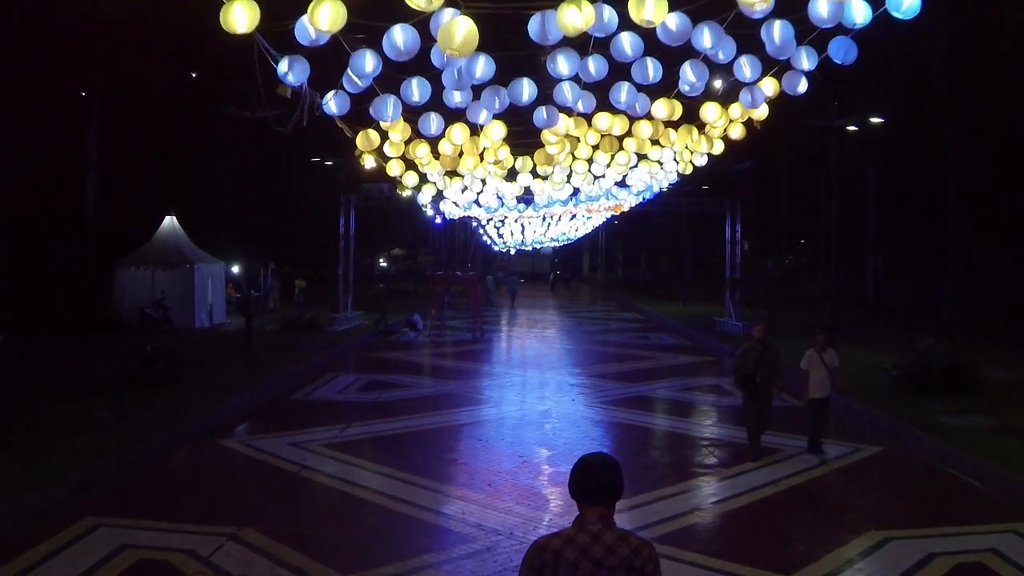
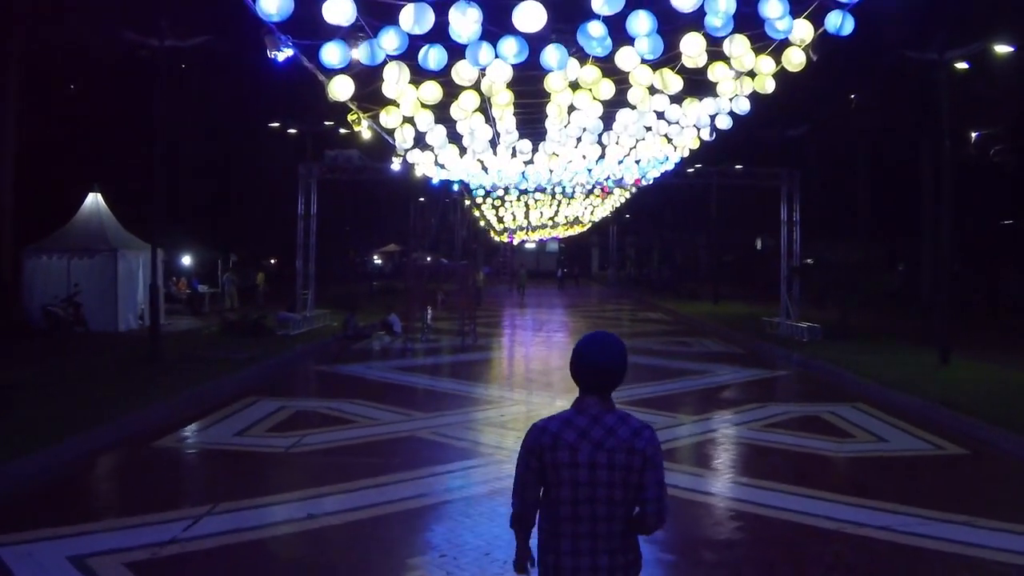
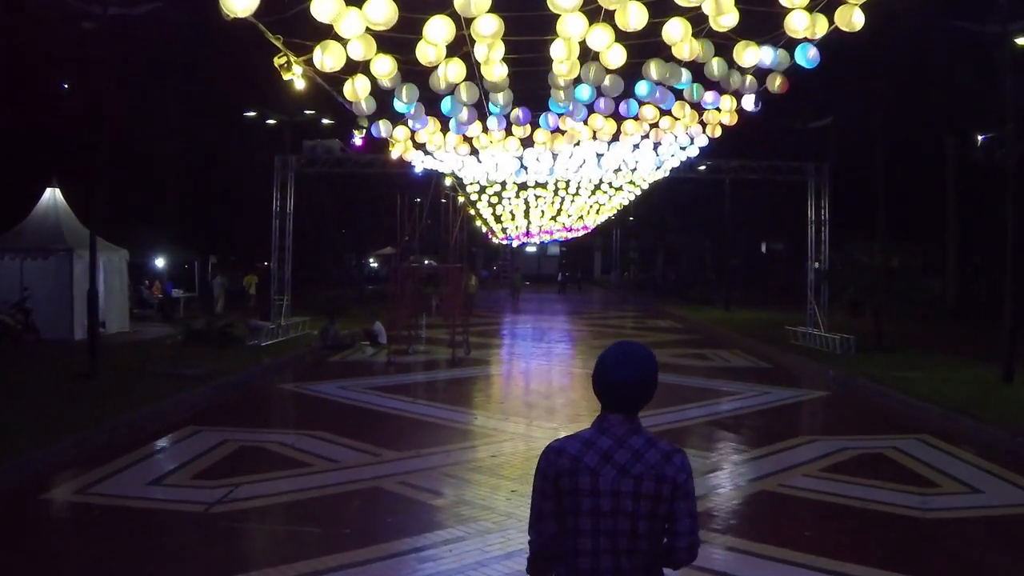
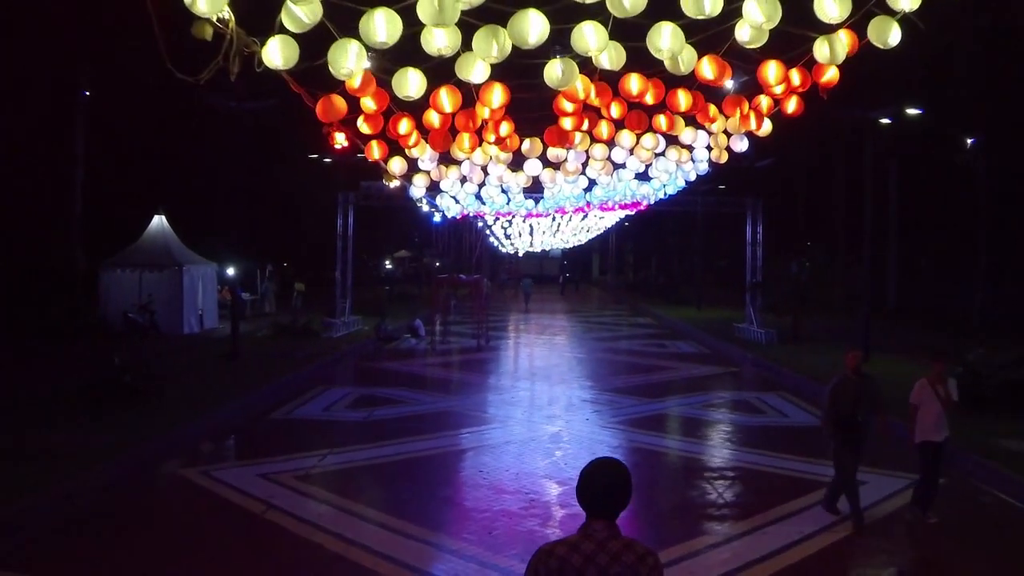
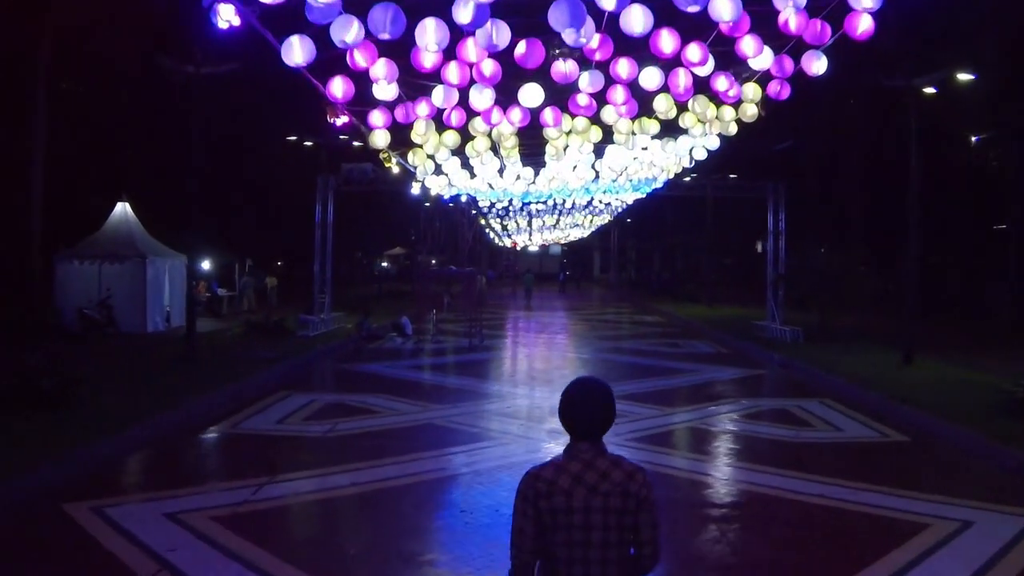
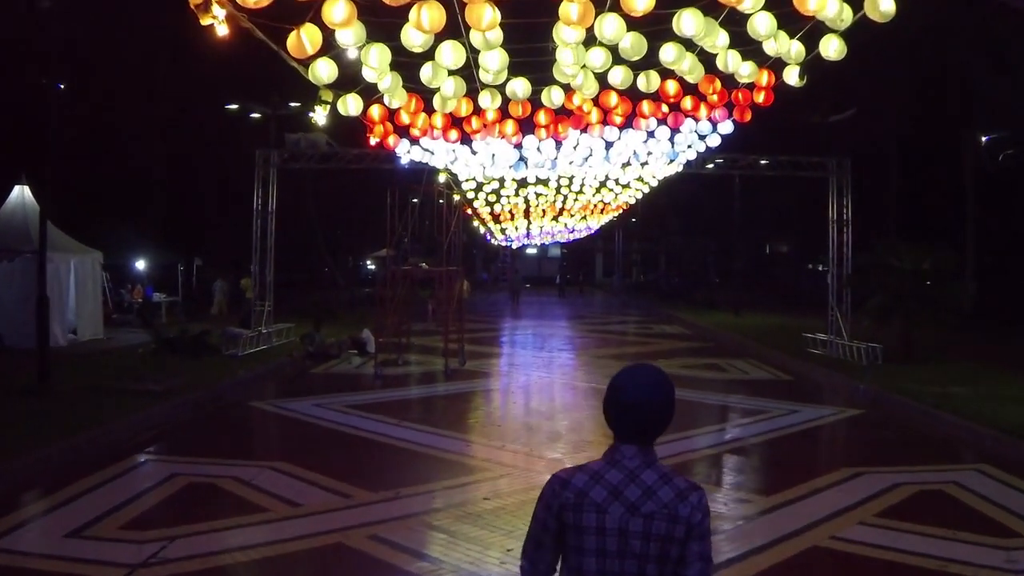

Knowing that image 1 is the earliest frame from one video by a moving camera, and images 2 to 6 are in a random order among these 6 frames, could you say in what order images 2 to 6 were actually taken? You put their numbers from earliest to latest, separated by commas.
4, 5, 2, 3, 6
